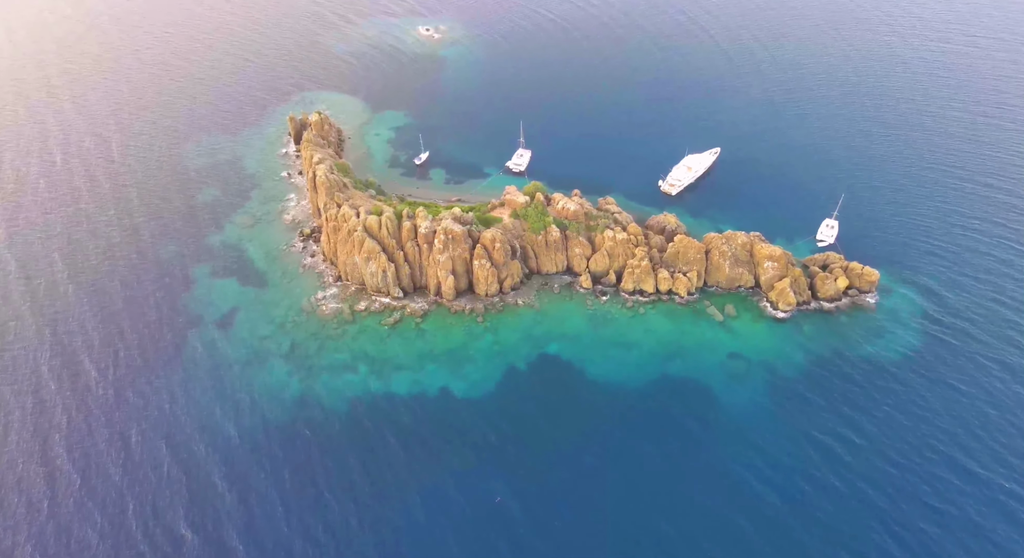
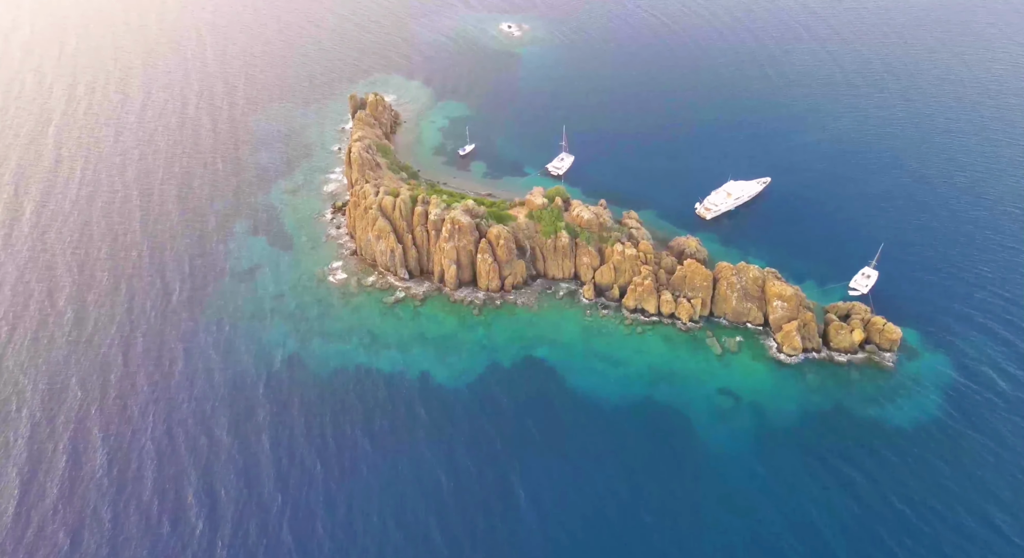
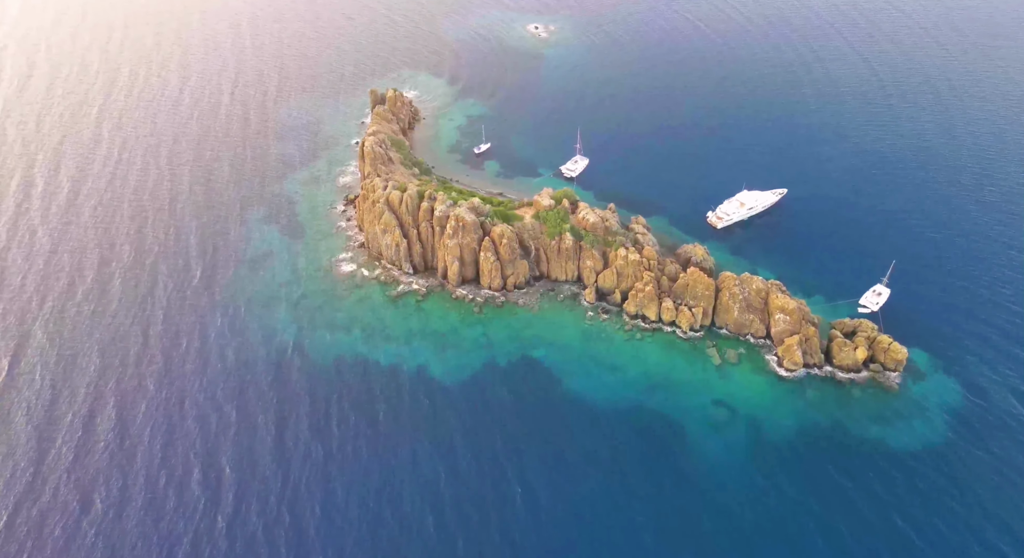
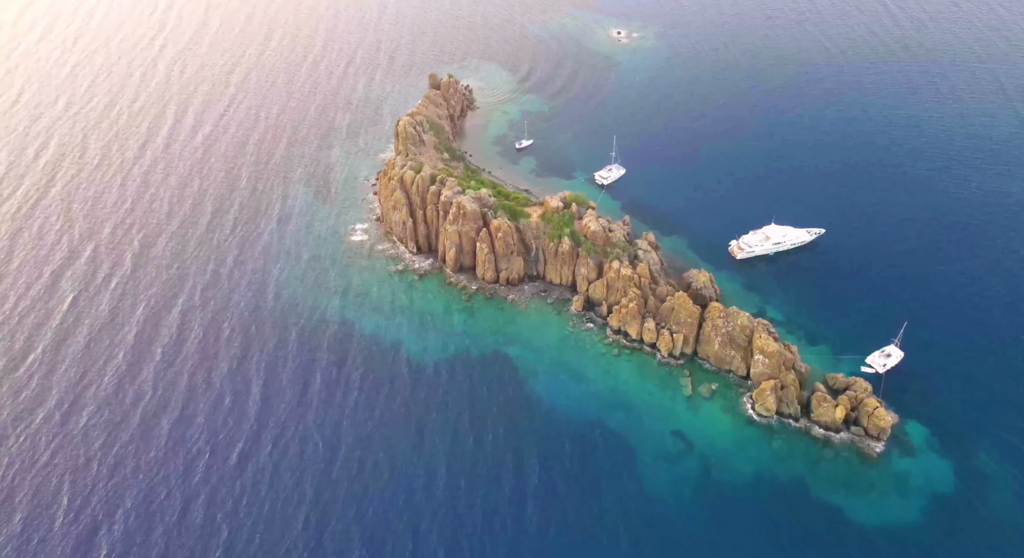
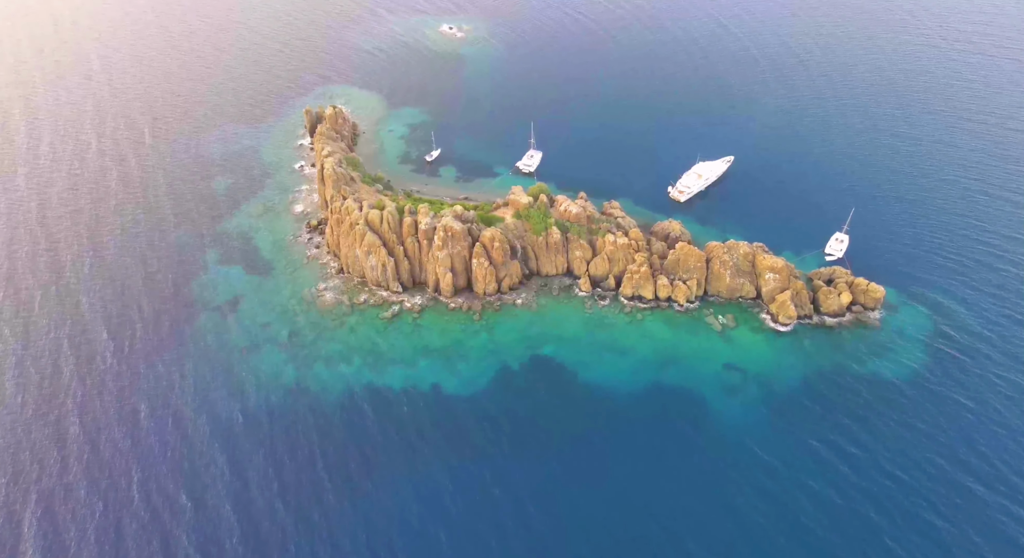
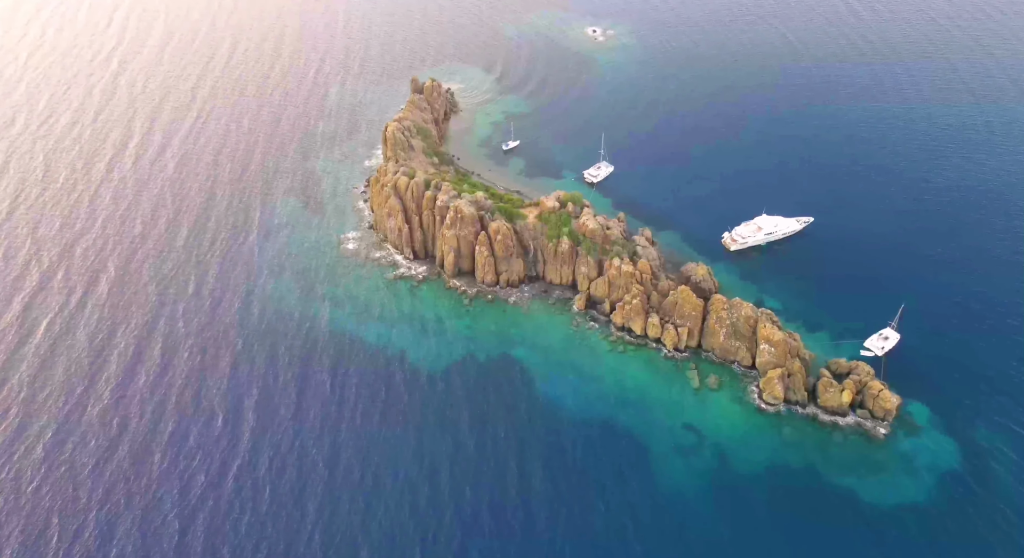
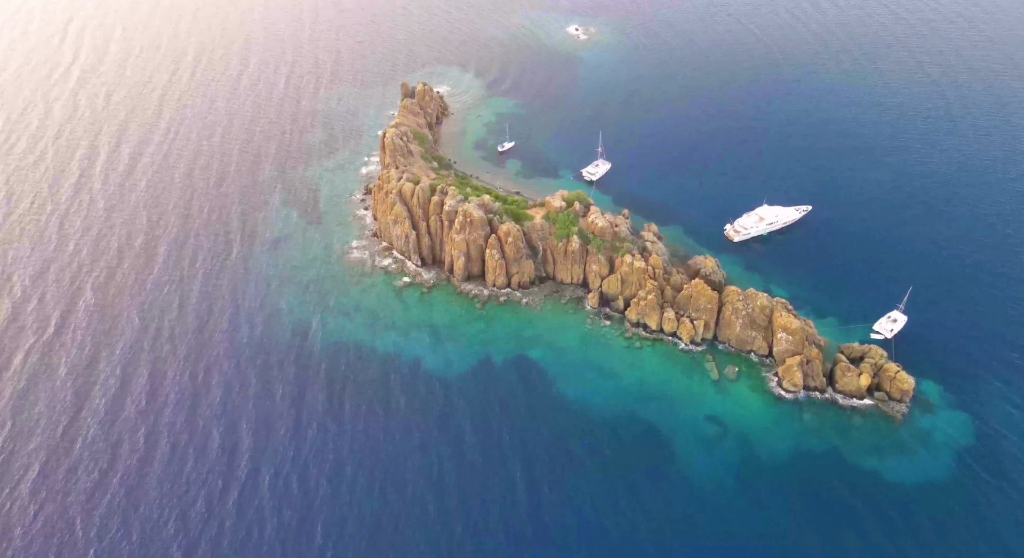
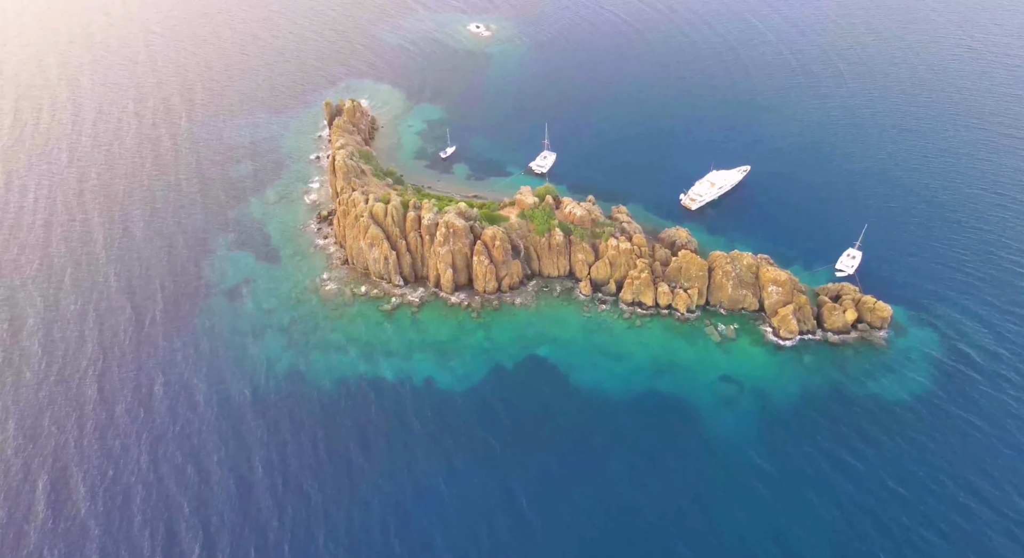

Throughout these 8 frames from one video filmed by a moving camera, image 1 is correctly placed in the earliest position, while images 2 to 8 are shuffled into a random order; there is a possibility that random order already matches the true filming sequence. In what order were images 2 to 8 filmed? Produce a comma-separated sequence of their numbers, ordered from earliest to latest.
5, 8, 2, 3, 7, 6, 4
